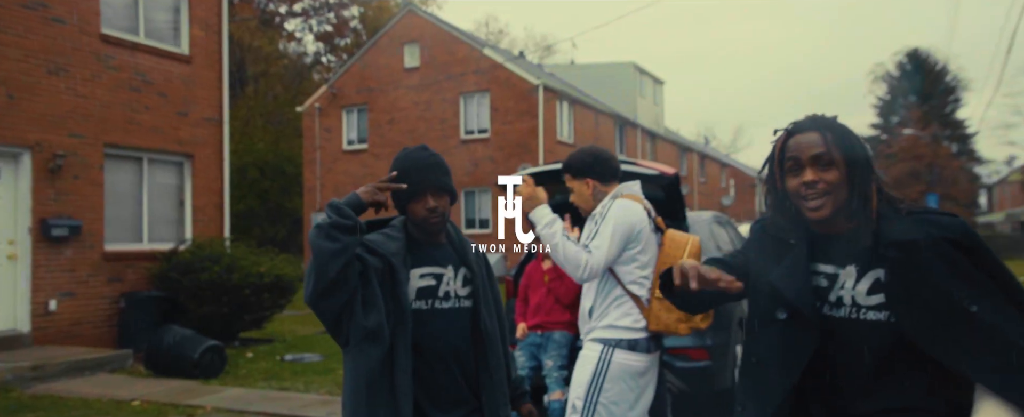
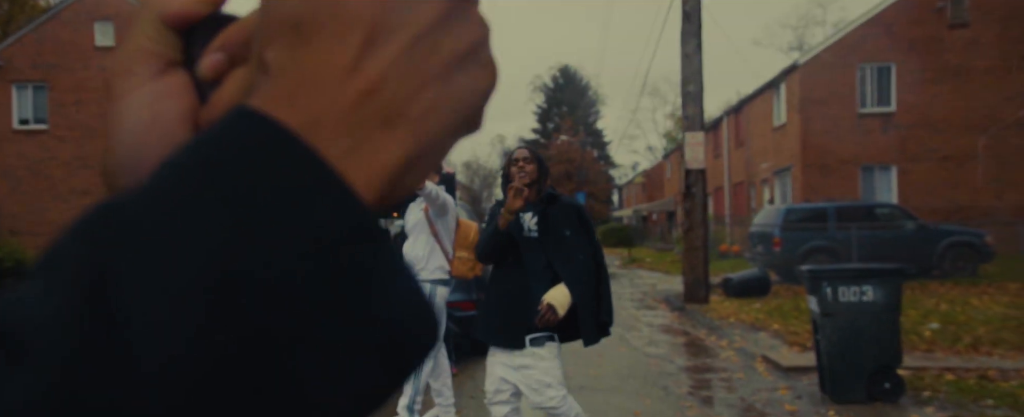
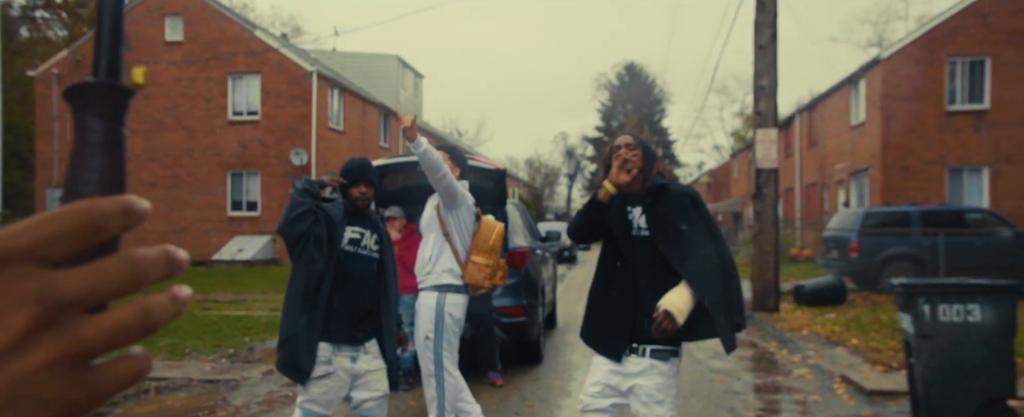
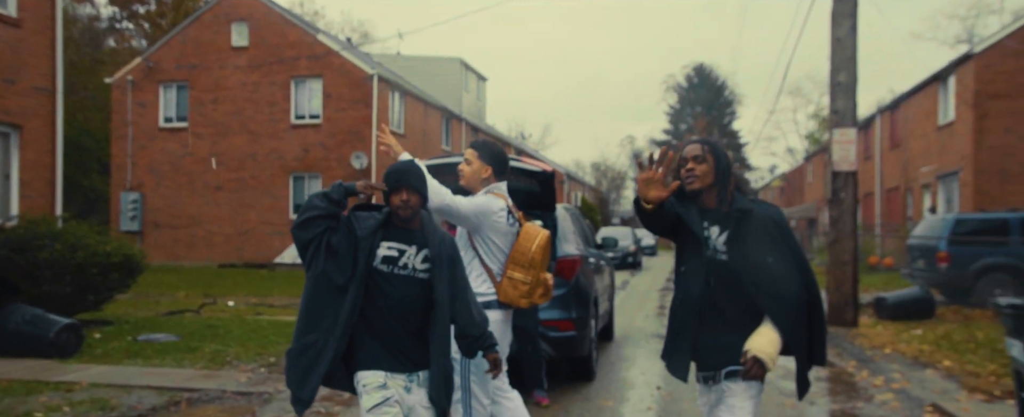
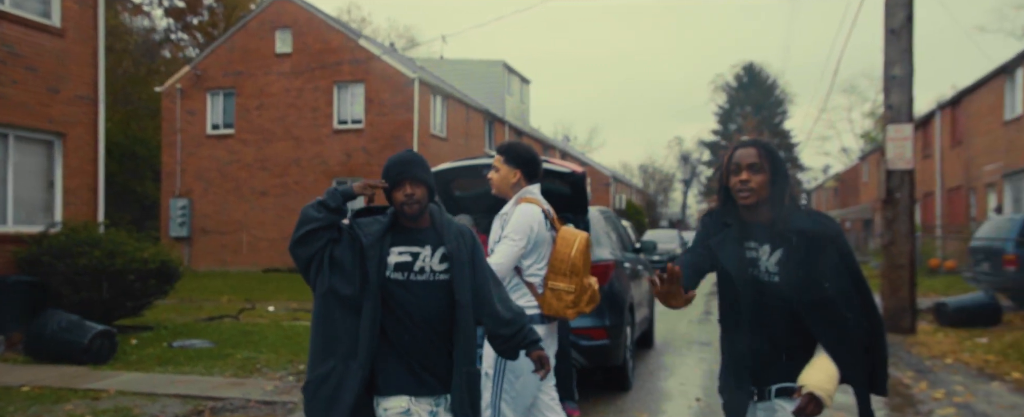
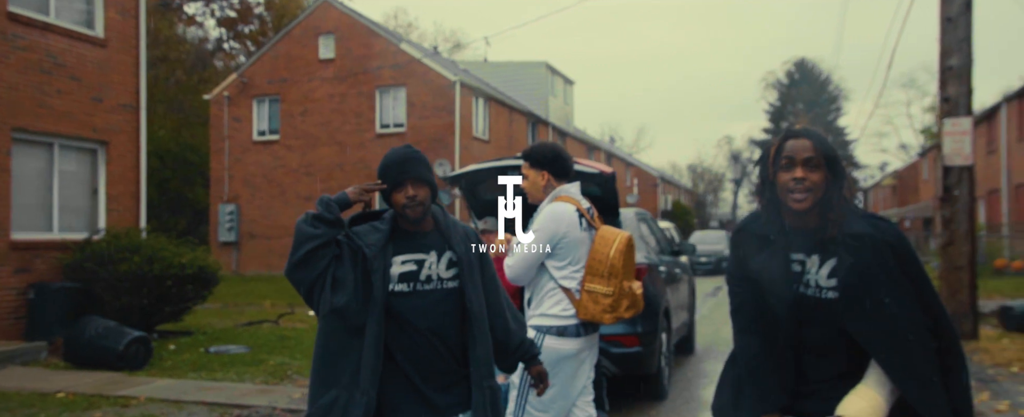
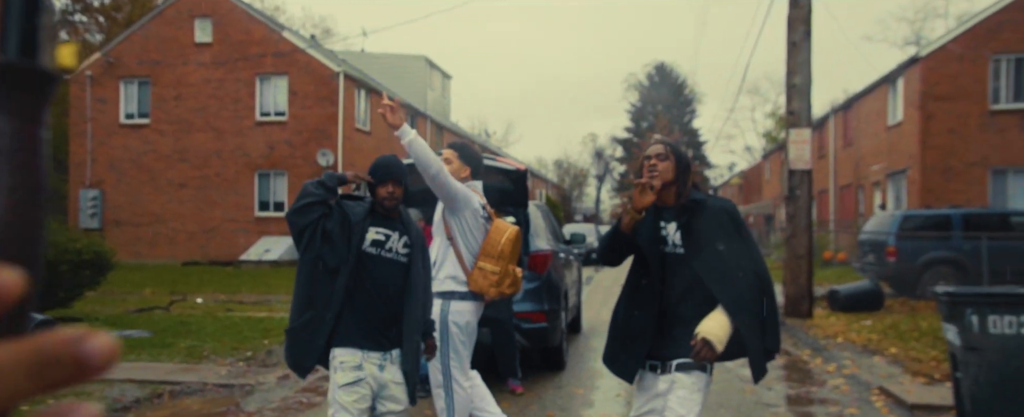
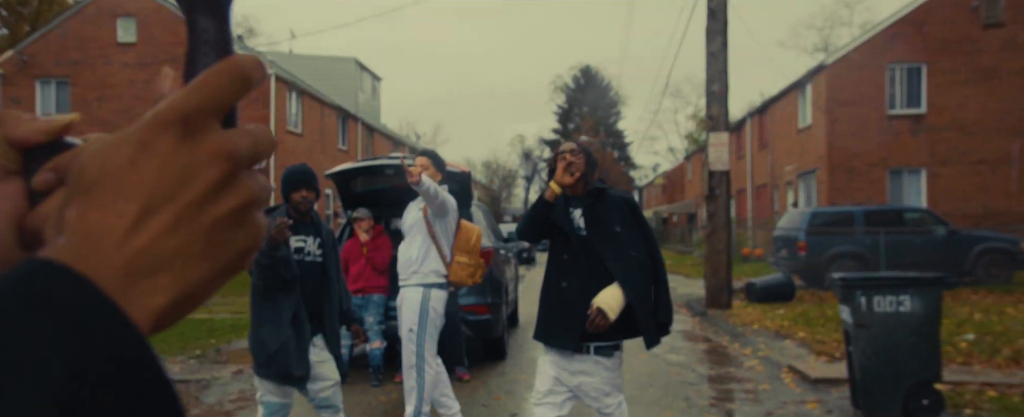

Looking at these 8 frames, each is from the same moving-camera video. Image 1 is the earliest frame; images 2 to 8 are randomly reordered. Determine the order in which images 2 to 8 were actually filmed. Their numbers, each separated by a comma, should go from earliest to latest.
6, 5, 4, 7, 3, 8, 2
